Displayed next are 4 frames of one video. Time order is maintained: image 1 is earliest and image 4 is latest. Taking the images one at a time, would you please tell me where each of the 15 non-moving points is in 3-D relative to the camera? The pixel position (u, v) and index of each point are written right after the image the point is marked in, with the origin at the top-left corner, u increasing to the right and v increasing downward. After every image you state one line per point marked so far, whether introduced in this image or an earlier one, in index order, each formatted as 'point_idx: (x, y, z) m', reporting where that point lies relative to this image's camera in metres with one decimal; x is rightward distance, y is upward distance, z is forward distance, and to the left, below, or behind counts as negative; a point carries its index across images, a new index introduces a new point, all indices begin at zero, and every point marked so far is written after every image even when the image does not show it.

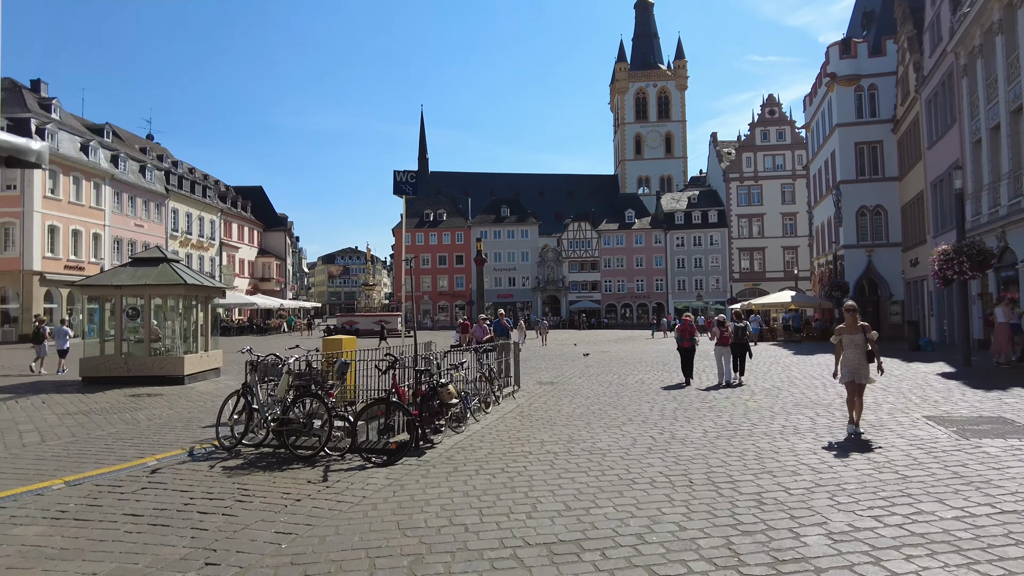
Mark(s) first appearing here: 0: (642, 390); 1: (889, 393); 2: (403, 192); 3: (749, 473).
0: (+2.3, -1.8, +13.2) m
1: (+5.8, -1.6, +11.3) m
2: (-1.9, +1.6, +12.5) m
3: (+1.9, -1.5, +6.0) m
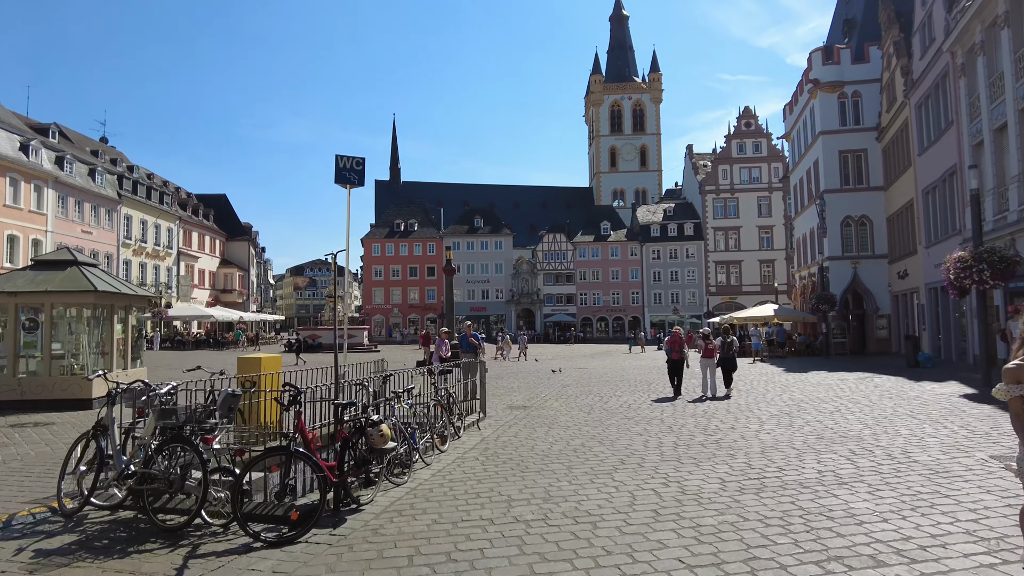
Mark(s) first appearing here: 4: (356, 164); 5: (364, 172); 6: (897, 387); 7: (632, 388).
0: (+1.8, -2.0, +11.3) m
1: (+5.3, -1.7, +9.5) m
2: (-2.4, +1.5, +10.5) m
3: (+1.6, -1.5, +4.1) m
4: (-2.3, +1.8, +10.8) m
5: (-2.2, +1.7, +10.7) m
6: (+7.9, -2.0, +15.2) m
7: (+2.7, -2.3, +16.7) m
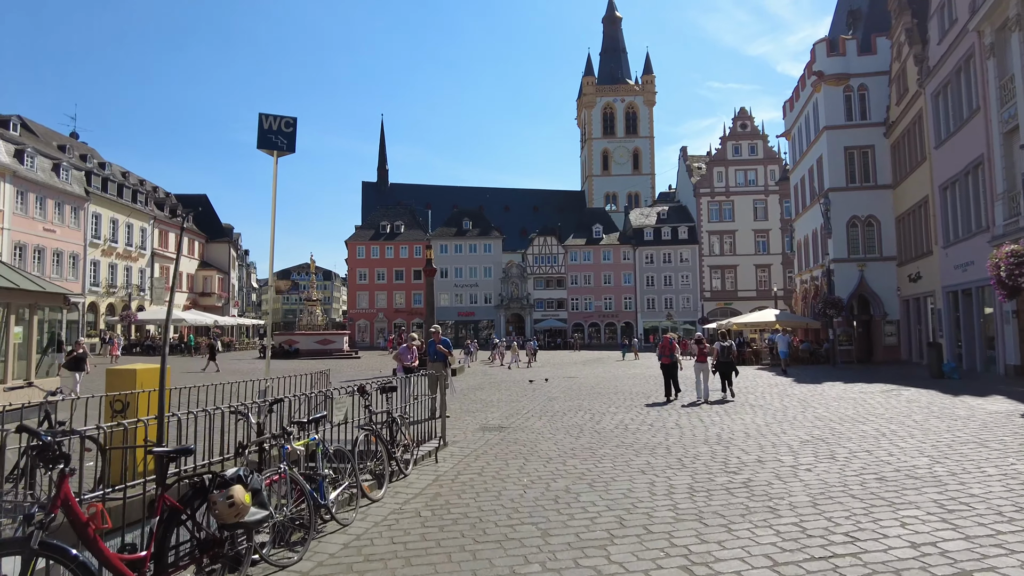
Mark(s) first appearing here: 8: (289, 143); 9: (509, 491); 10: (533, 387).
0: (+1.4, -1.9, +9.2) m
1: (+4.9, -1.7, +7.4) m
2: (-2.7, +1.6, +8.4) m
3: (+1.4, -1.4, +1.9) m
4: (-2.6, +1.9, +8.6) m
5: (-2.5, +1.8, +8.6) m
6: (+7.5, -2.0, +13.1) m
7: (+2.2, -2.3, +14.5) m
8: (-2.6, +1.7, +8.6) m
9: (0.0, -1.8, +6.5) m
10: (+0.6, -2.6, +19.6) m
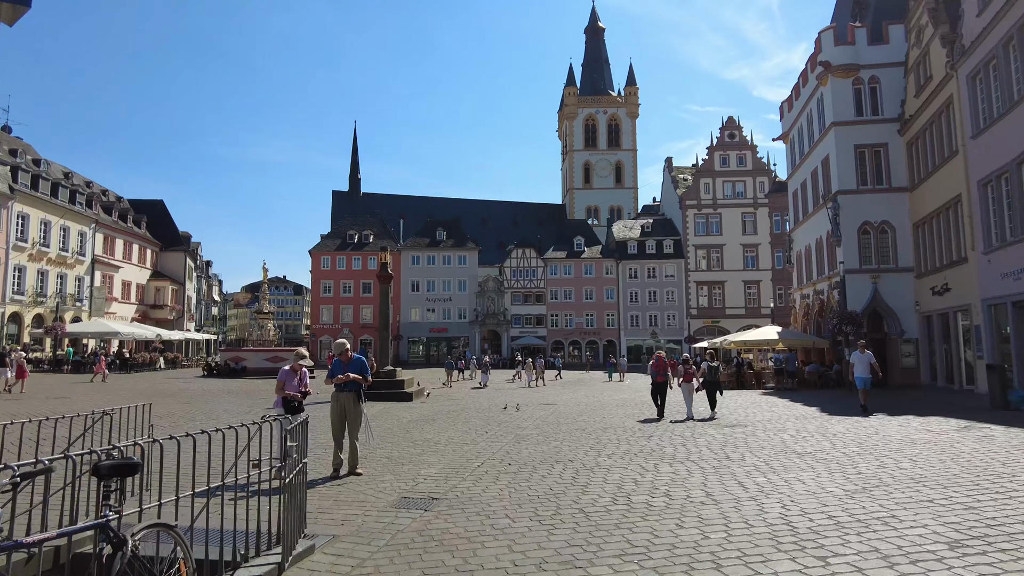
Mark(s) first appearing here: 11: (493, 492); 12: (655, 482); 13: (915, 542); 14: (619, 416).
0: (+0.9, -1.8, +5.2) m
1: (+4.4, -1.5, +3.4) m
2: (-3.2, +1.8, +4.3) m
3: (+1.0, -1.1, -2.0) m
4: (-3.1, +2.1, +4.6) m
5: (-3.0, +2.0, +4.5) m
6: (+6.8, -2.0, +9.2) m
7: (+1.5, -2.3, +10.5) m
8: (-3.1, +1.9, +4.6) m
9: (-0.5, -1.5, +2.4) m
10: (-0.2, -2.7, +15.6) m
11: (-0.1, -1.9, +7.1) m
12: (+1.5, -2.0, +7.6) m
13: (+2.8, -1.8, +5.2) m
14: (+2.4, -2.8, +16.2) m
